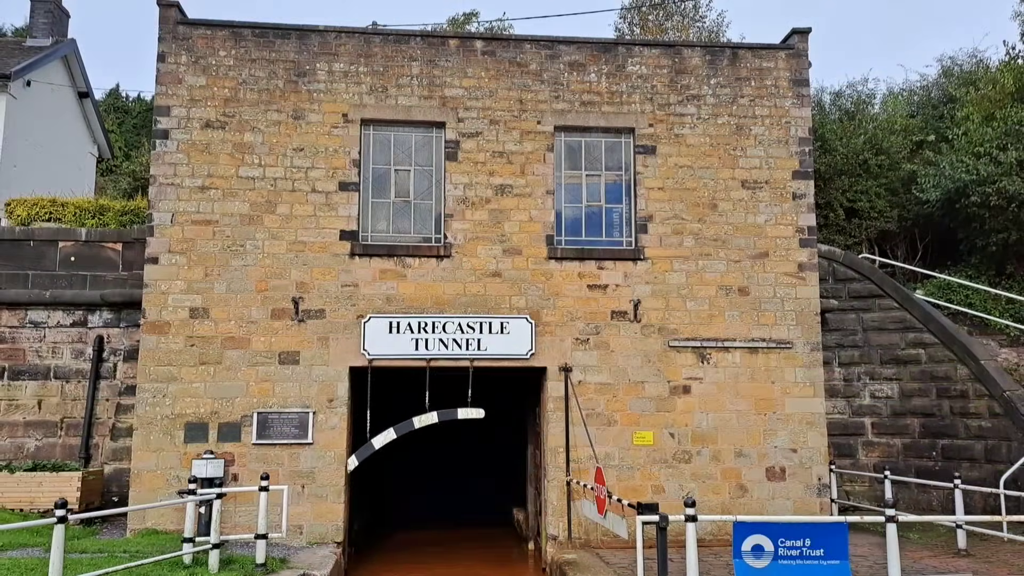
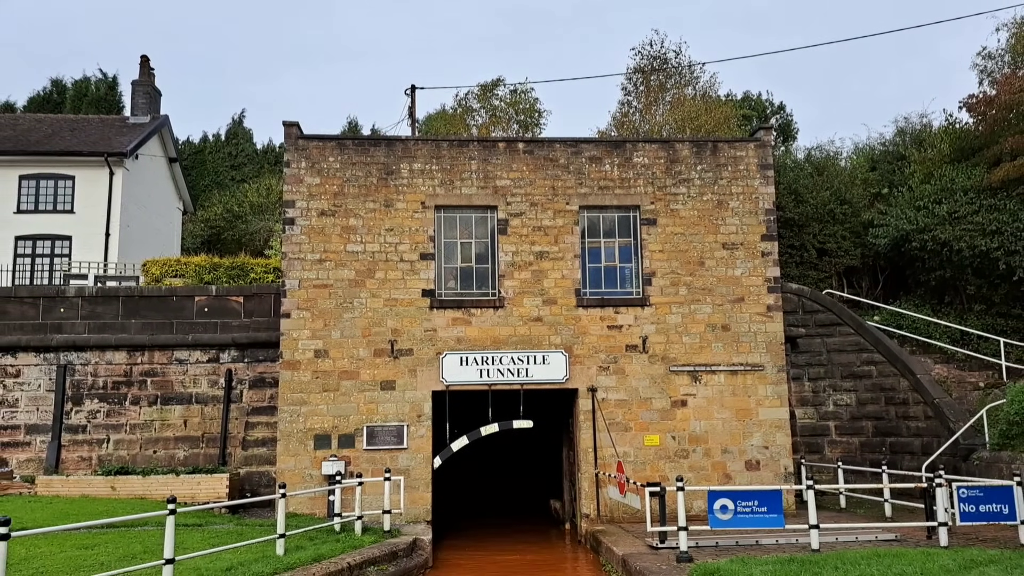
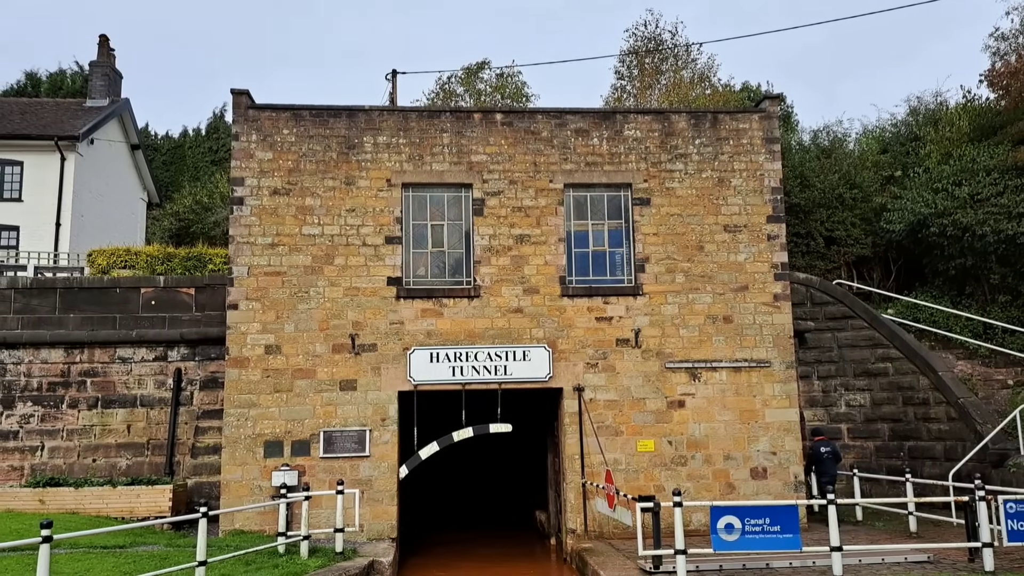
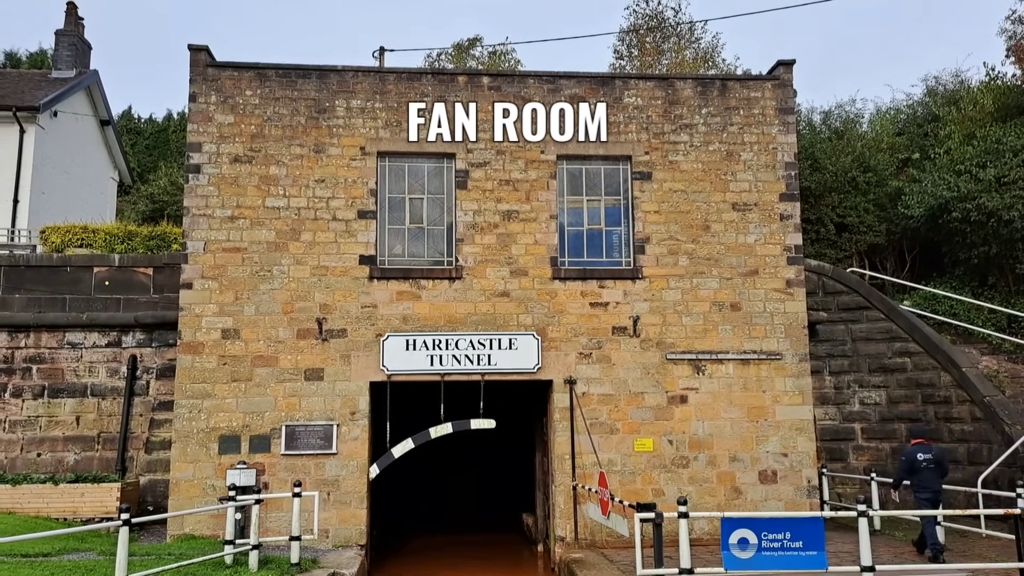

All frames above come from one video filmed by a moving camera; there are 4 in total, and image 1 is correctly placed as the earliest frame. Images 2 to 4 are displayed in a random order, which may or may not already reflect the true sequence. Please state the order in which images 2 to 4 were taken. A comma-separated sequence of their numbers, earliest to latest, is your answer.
4, 3, 2
